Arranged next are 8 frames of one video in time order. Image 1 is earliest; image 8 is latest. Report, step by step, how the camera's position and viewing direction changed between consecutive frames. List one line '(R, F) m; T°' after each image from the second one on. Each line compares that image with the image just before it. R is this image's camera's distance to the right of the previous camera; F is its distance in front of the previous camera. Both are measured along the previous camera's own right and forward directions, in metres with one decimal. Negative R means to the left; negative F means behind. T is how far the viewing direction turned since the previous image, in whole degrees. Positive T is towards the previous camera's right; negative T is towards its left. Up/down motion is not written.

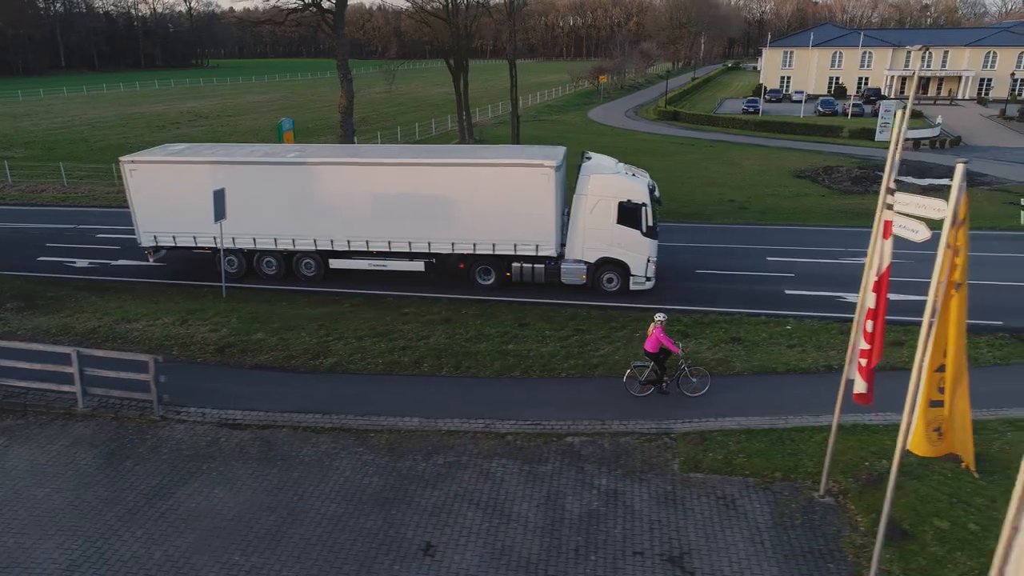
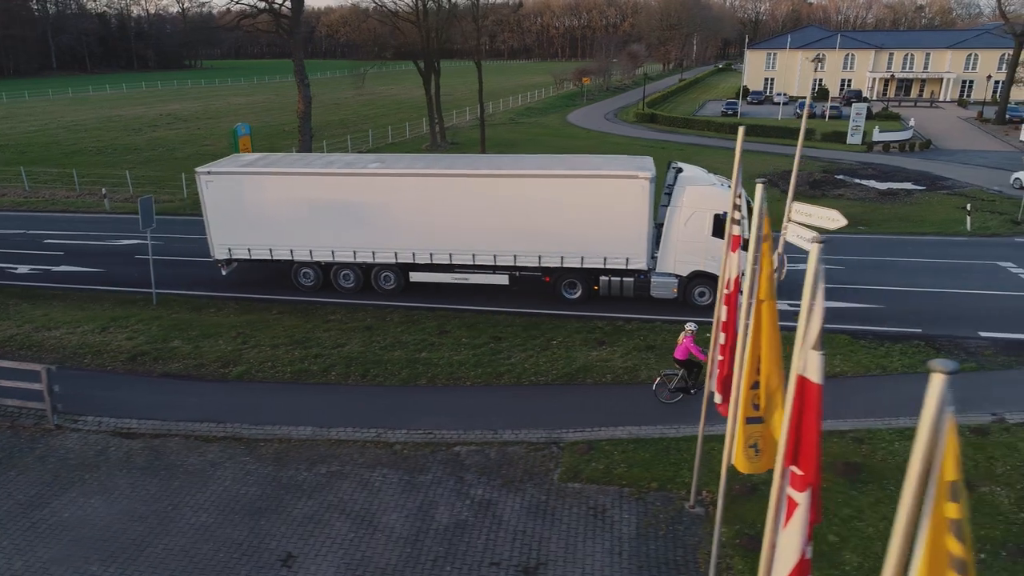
(+1.6, -0.1) m; 0°
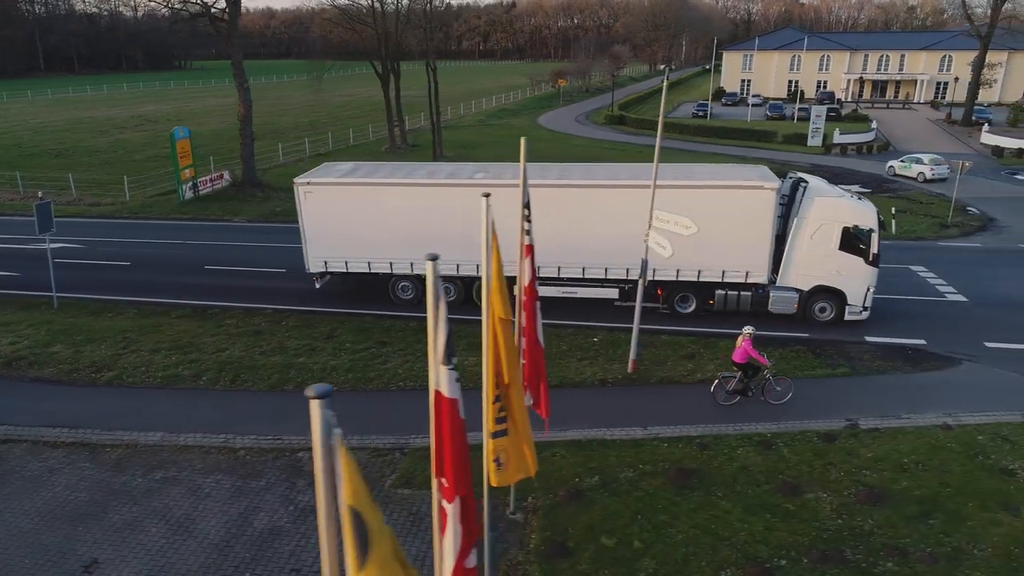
(+2.3, -0.1) m; 0°
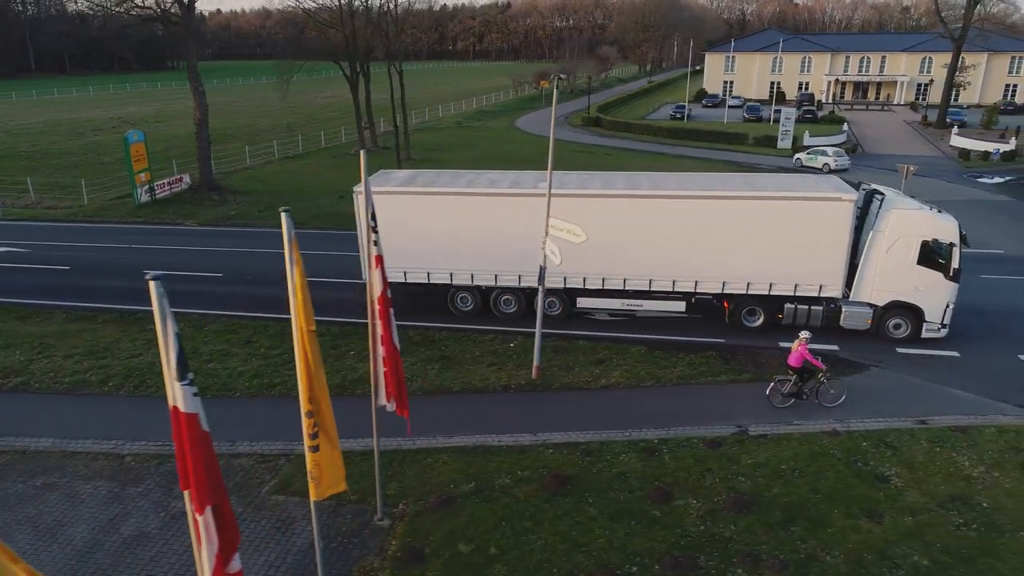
(+1.7, -0.1) m; 0°
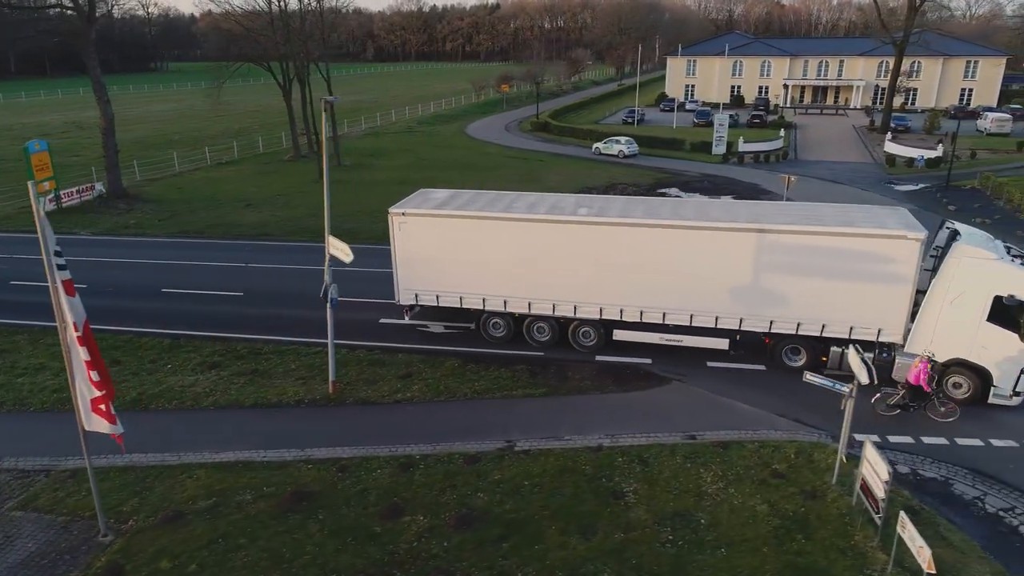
(+3.7, -0.3) m; 0°
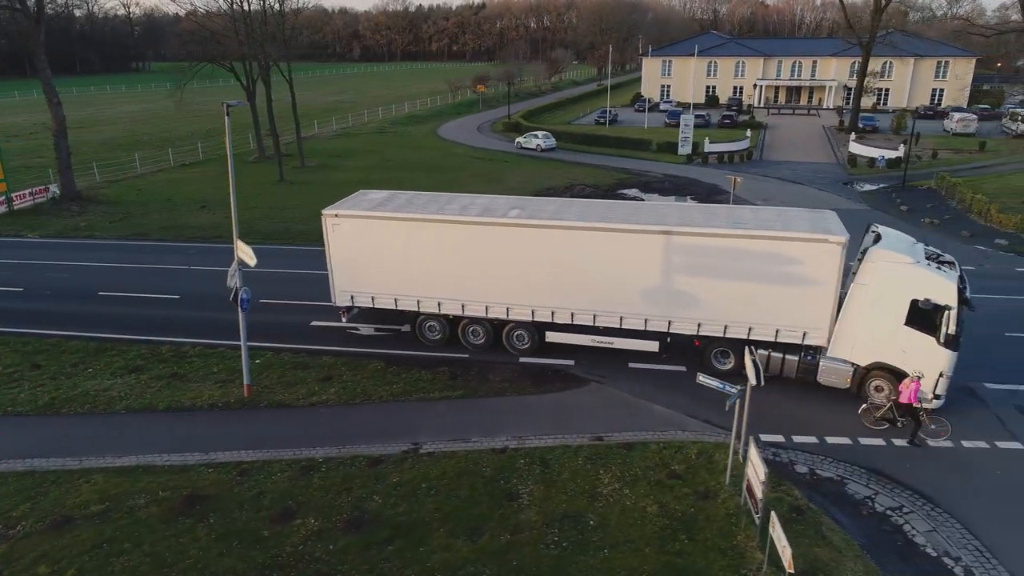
(+1.4, -0.1) m; +1°
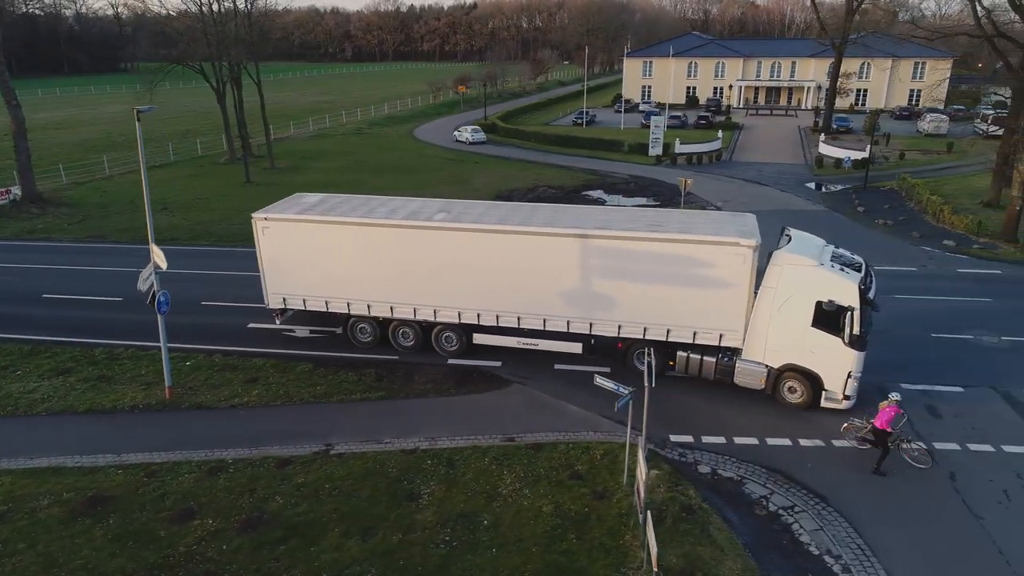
(+1.4, -0.2) m; 0°
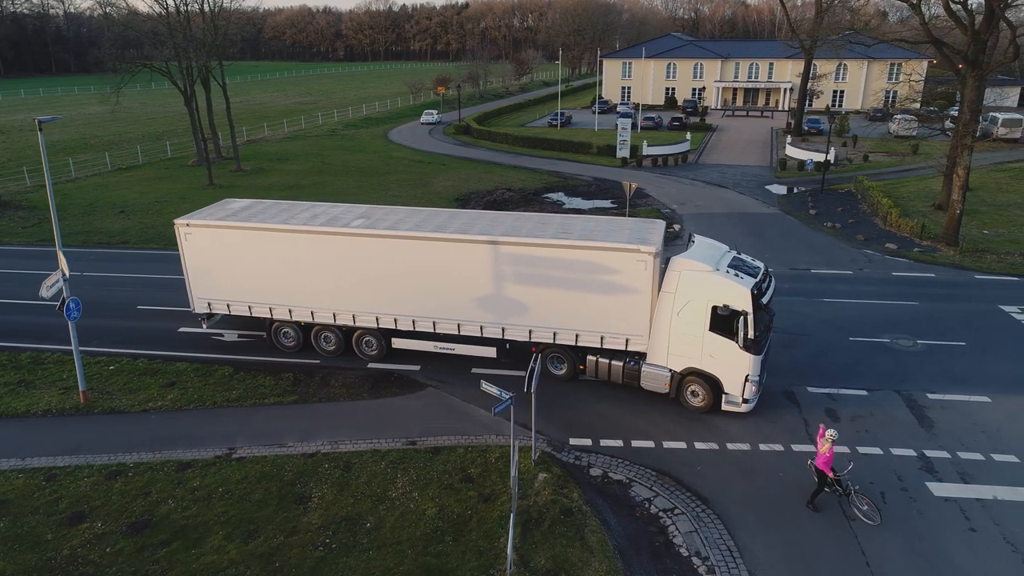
(+1.7, -0.2) m; 0°
